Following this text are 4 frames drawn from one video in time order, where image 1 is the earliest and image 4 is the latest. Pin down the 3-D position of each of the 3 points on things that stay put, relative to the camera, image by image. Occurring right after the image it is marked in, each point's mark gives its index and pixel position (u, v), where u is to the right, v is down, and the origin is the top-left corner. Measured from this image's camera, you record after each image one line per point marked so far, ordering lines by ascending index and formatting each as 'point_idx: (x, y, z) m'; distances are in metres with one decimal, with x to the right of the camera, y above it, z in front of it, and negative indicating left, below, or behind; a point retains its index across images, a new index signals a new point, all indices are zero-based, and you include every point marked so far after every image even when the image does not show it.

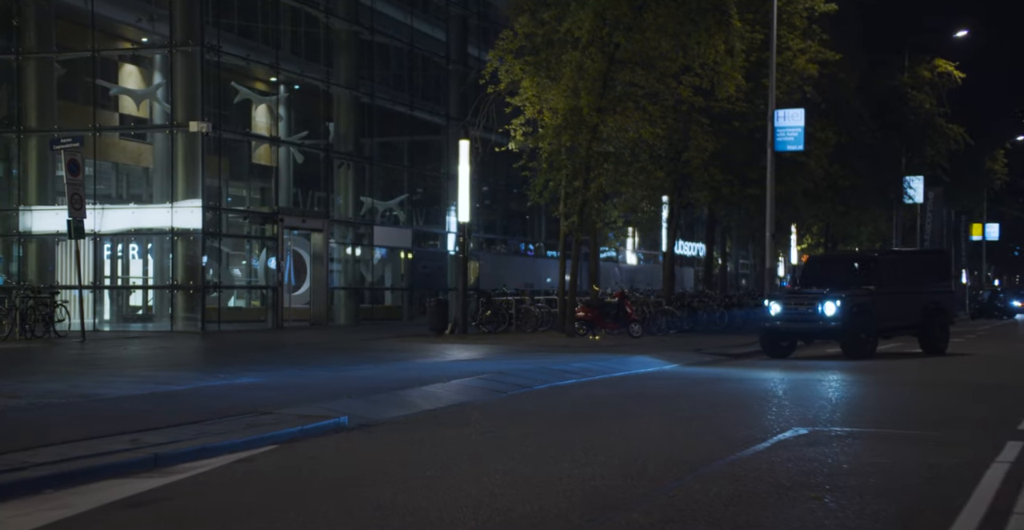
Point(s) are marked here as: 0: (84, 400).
0: (-5.2, -1.7, +15.3) m
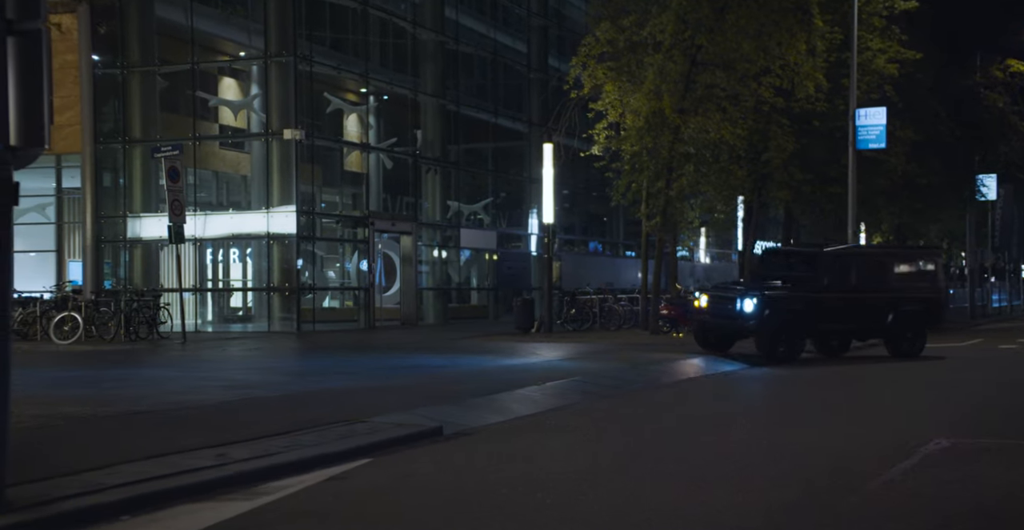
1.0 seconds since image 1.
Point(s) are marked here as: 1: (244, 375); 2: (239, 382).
0: (-4.2, -1.8, +16.5) m
1: (-4.2, -1.8, +19.7) m
2: (-3.9, -1.8, +18.0) m
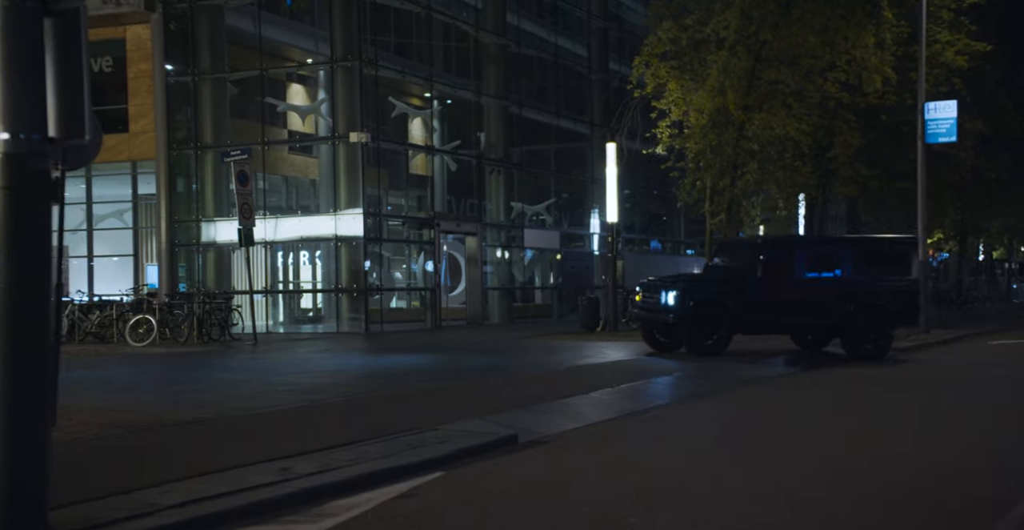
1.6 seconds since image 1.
0: (-3.3, -1.8, +17.0) m
1: (-3.2, -1.8, +20.3) m
2: (-3.0, -1.8, +18.6) m
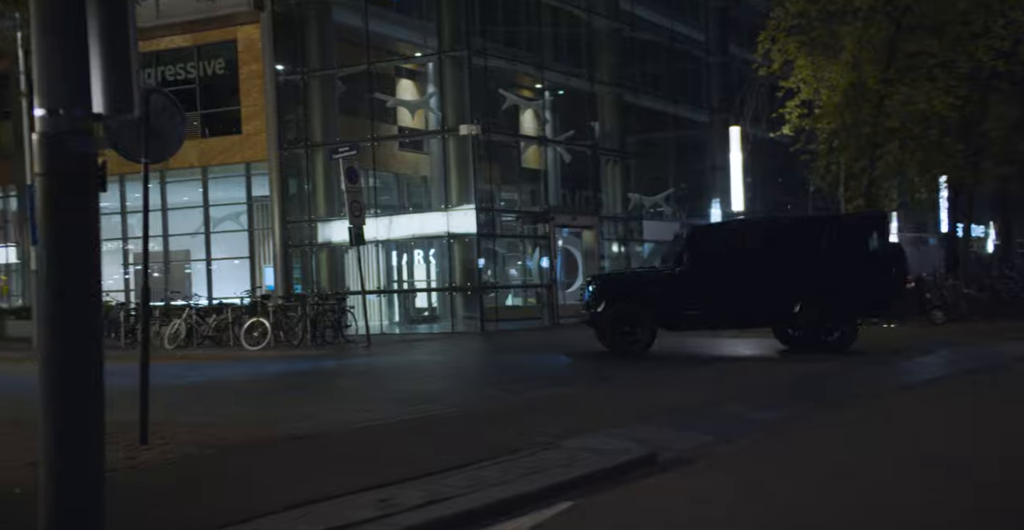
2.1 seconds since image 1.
0: (-1.8, -1.8, +16.2) m
1: (-1.3, -1.8, +19.5) m
2: (-1.3, -1.8, +17.8) m
